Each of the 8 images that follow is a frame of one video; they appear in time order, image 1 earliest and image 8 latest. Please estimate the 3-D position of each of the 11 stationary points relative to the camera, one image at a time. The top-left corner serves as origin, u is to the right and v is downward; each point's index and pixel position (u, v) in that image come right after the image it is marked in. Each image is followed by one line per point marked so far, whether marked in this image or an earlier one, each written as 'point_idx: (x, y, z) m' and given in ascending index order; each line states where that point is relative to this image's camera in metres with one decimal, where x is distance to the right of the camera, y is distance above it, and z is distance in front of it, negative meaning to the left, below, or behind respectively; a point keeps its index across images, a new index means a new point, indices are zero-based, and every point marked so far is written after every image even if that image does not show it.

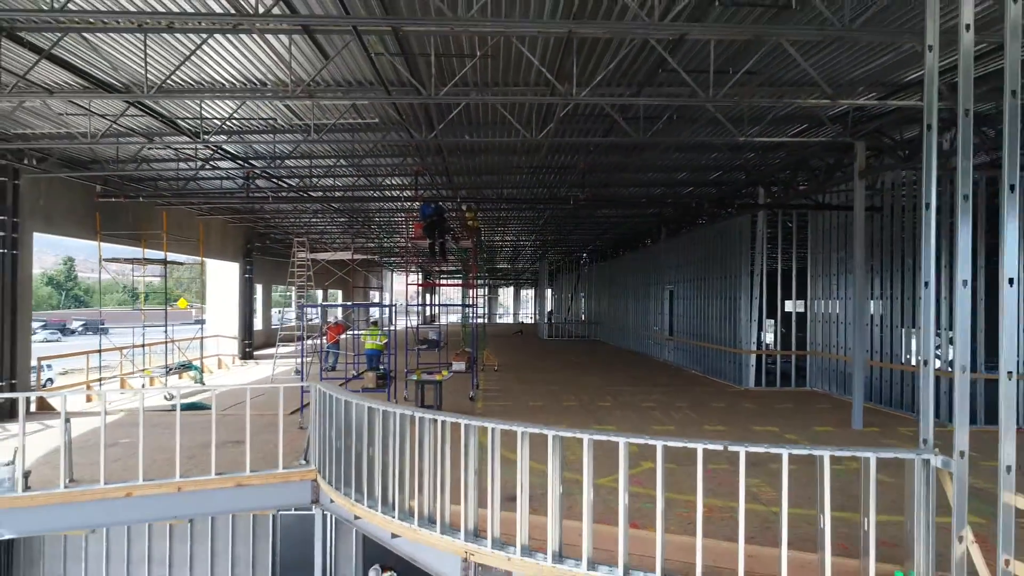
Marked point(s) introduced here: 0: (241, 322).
0: (-7.4, -0.9, +19.2) m
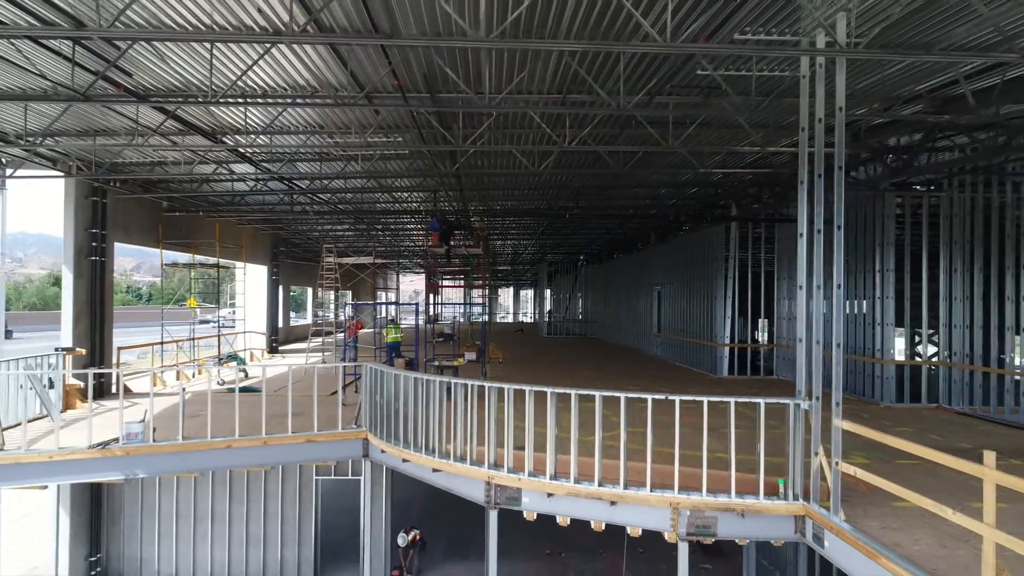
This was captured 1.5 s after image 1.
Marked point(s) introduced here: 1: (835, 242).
0: (-7.3, -0.9, +21.3) m
1: (+2.8, +0.4, +6.1) m
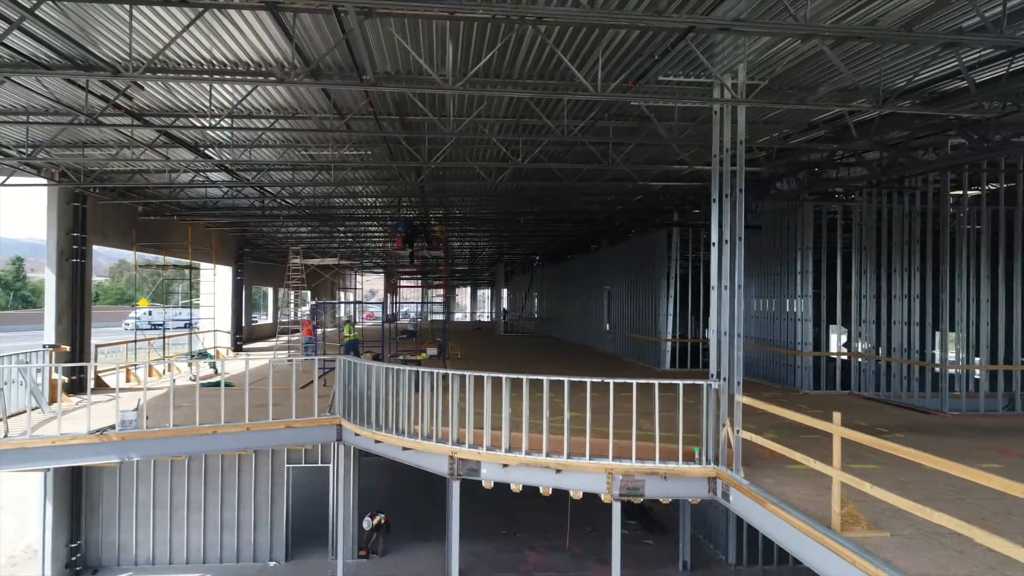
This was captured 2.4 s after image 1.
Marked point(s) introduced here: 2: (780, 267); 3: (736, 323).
0: (-8.6, -0.9, +22.0) m
1: (+2.4, +0.4, +7.4) m
2: (+5.3, +0.4, +14.1) m
3: (+2.2, -0.4, +7.1) m
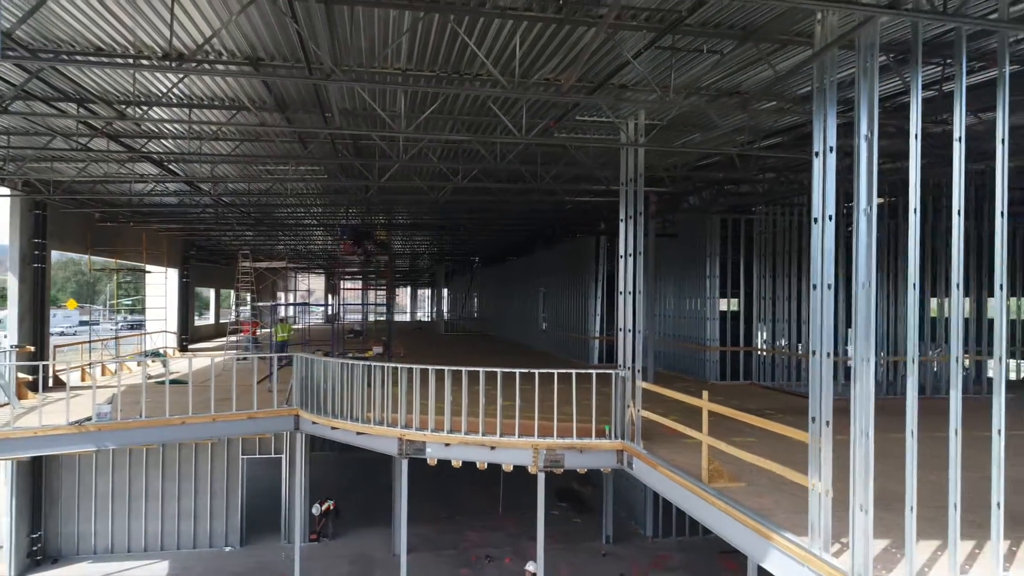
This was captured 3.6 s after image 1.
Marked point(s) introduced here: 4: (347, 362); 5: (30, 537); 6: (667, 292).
0: (-10.5, -1.0, +22.6) m
1: (+1.6, +0.3, +9.0) m
2: (+4.0, +0.4, +15.9) m
3: (+1.5, -0.4, +8.6) m
4: (-2.4, -1.1, +10.4) m
5: (-9.4, -4.8, +13.9) m
6: (+3.8, -0.1, +17.1) m
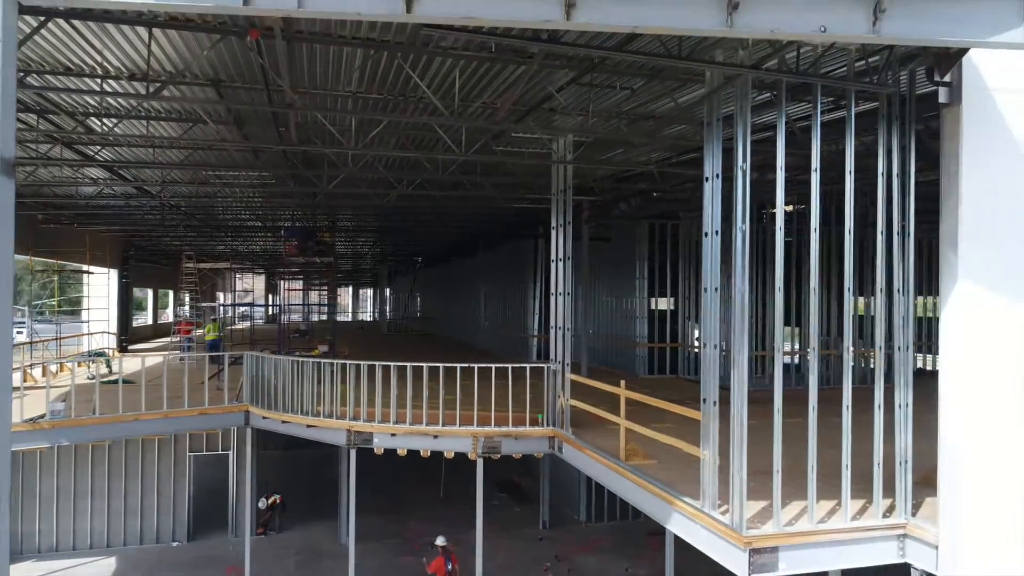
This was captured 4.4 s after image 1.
0: (-12.4, -1.0, +22.5) m
1: (+0.8, +0.3, +9.9) m
2: (+2.7, +0.4, +17.0) m
3: (+0.7, -0.4, +9.6) m
4: (-3.3, -1.1, +11.0) m
5: (-10.5, -4.9, +13.9) m
6: (+2.3, -0.1, +18.2) m
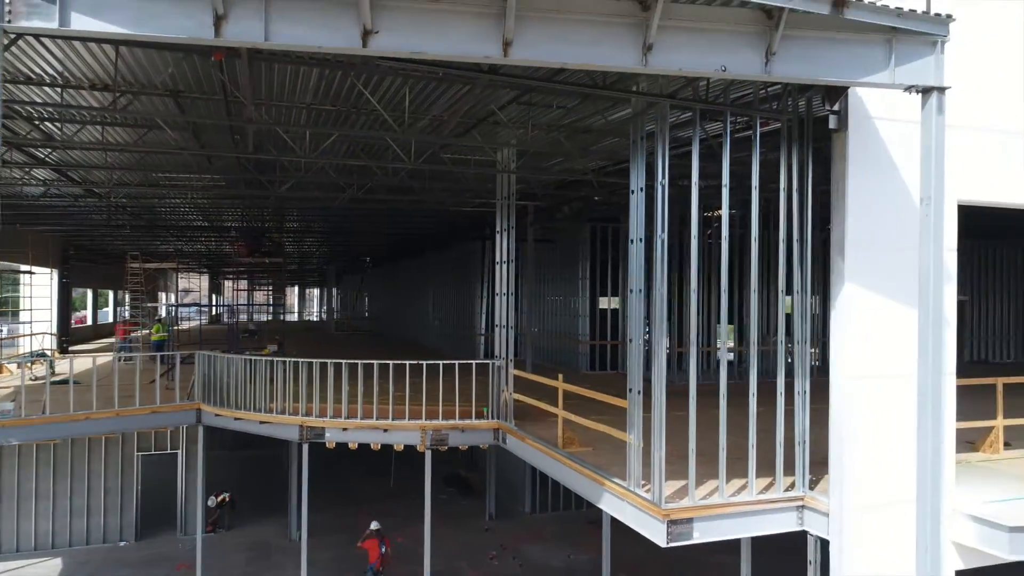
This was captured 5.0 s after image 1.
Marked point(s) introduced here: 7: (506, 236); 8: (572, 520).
0: (-14.0, -1.0, +22.2) m
1: (0.0, +0.3, +10.6) m
2: (+1.4, +0.4, +17.8) m
3: (0.0, -0.5, +10.2) m
4: (-4.2, -1.1, +11.4) m
5: (-11.6, -4.9, +13.8) m
6: (+0.9, -0.1, +19.0) m
7: (-0.1, +0.7, +10.1) m
8: (+1.4, -5.3, +16.2) m
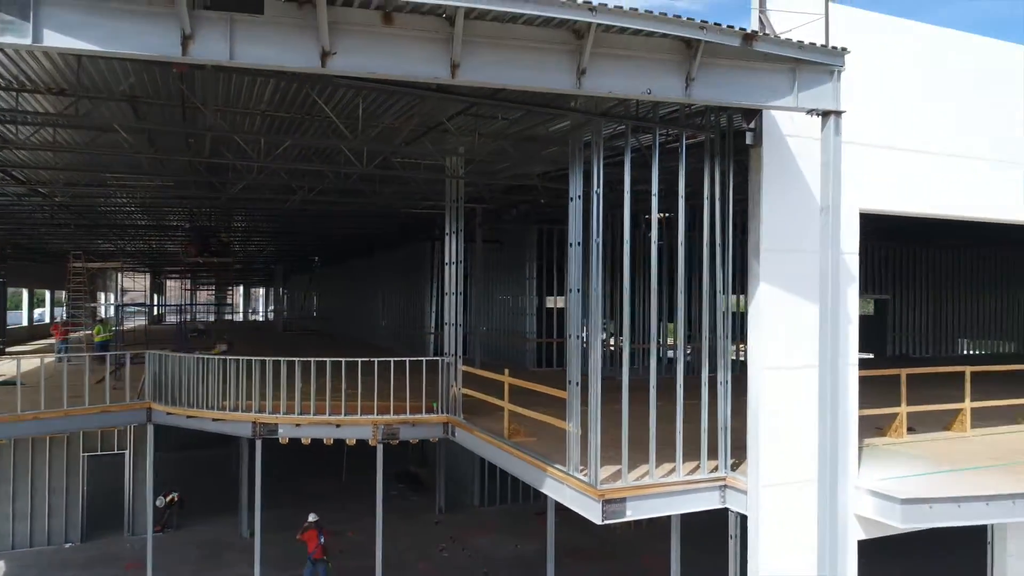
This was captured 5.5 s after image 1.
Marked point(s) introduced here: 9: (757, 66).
0: (-15.6, -1.0, +21.6) m
1: (-0.8, +0.3, +11.0) m
2: (+0.1, +0.4, +18.3) m
3: (-0.8, -0.5, +10.7) m
4: (-5.0, -1.1, +11.6) m
5: (-12.6, -4.9, +13.4) m
6: (-0.5, -0.1, +19.5) m
7: (-0.8, +0.7, +10.6) m
8: (+0.2, -5.3, +16.8) m
9: (+2.0, +1.8, +5.9) m
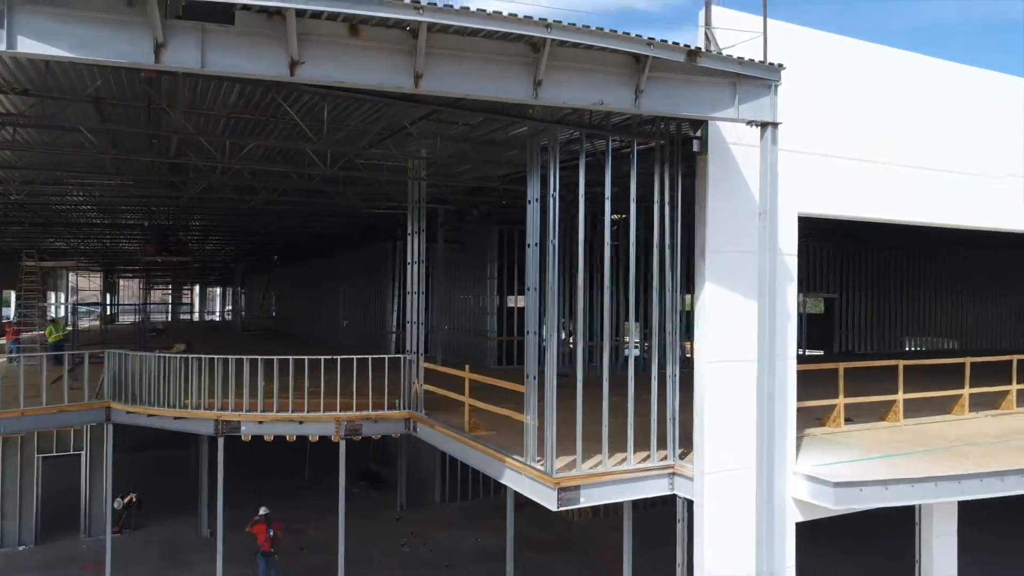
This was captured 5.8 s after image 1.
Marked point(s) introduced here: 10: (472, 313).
0: (-16.8, -1.0, +21.1) m
1: (-1.4, +0.3, +11.3) m
2: (-0.9, +0.4, +18.6) m
3: (-1.4, -0.4, +11.0) m
4: (-5.7, -1.1, +11.6) m
5: (-13.3, -4.8, +13.1) m
6: (-1.6, -0.1, +19.8) m
7: (-1.4, +0.8, +10.9) m
8: (-0.8, -5.2, +17.1) m
9: (+1.7, +1.9, +6.4) m
10: (-1.1, -0.7, +18.9) m
